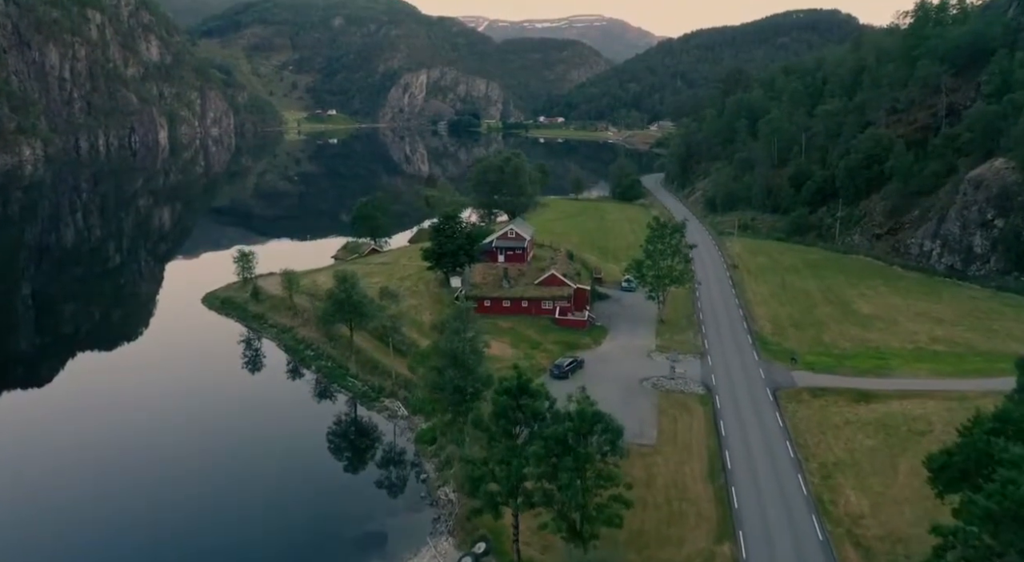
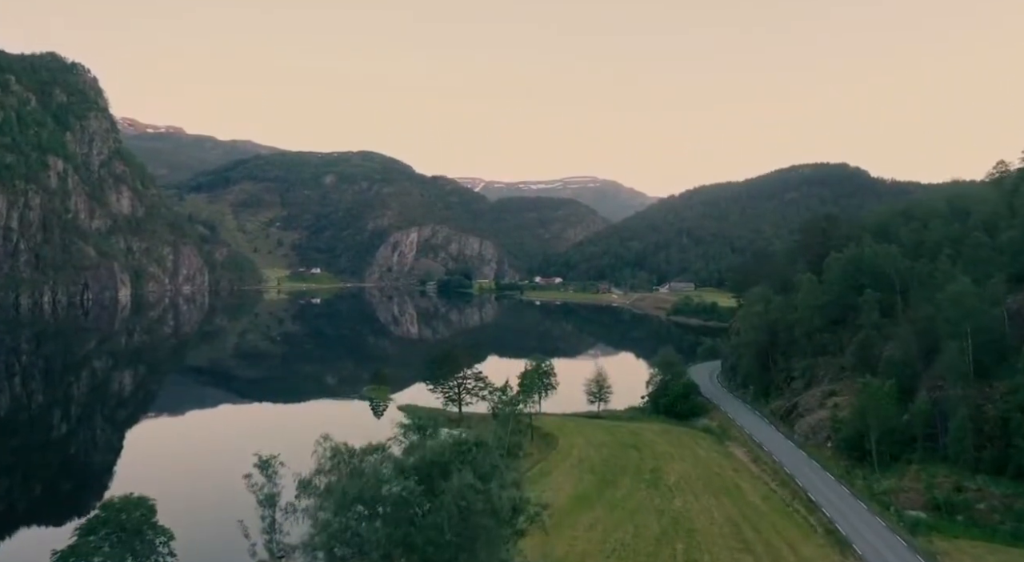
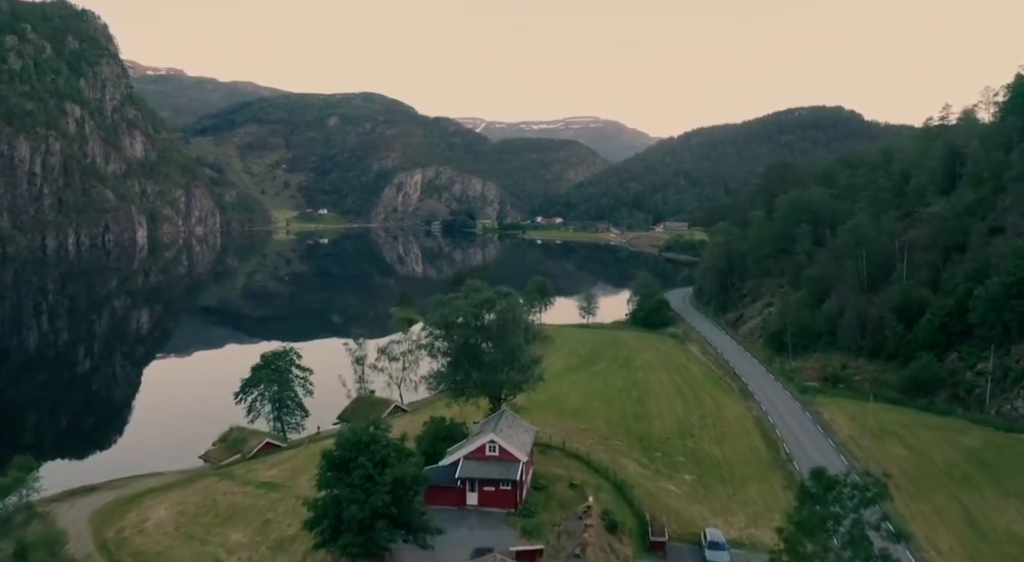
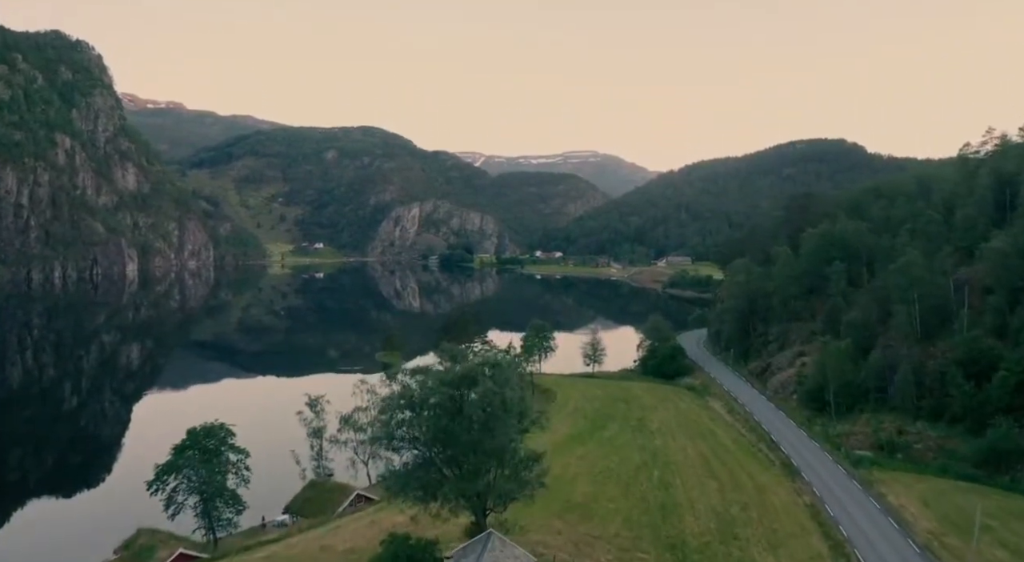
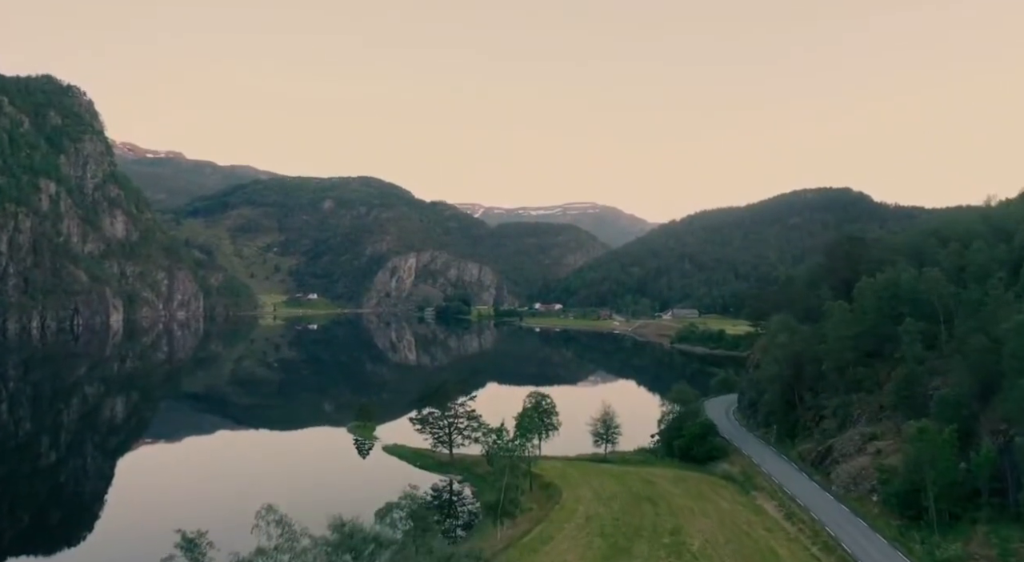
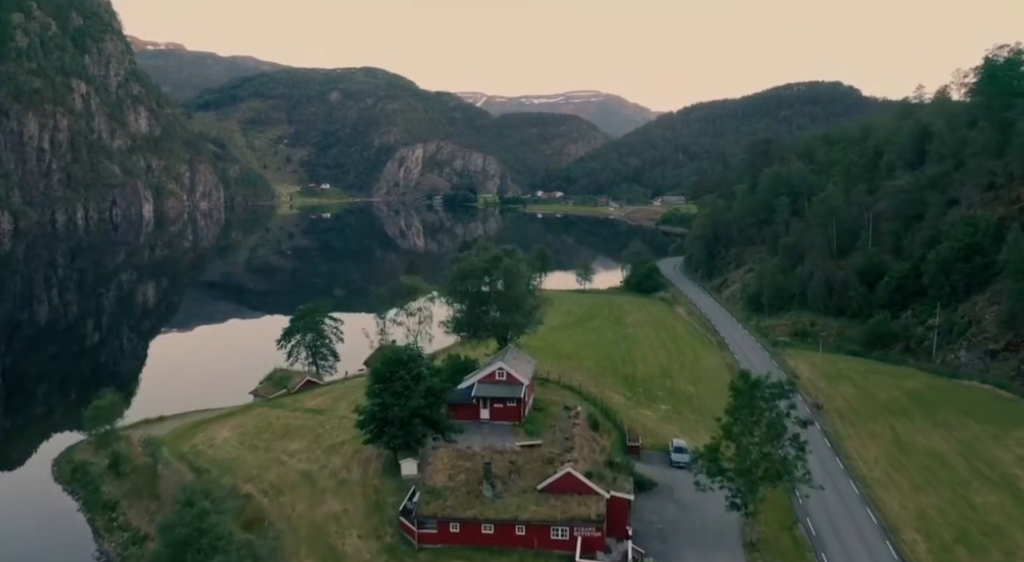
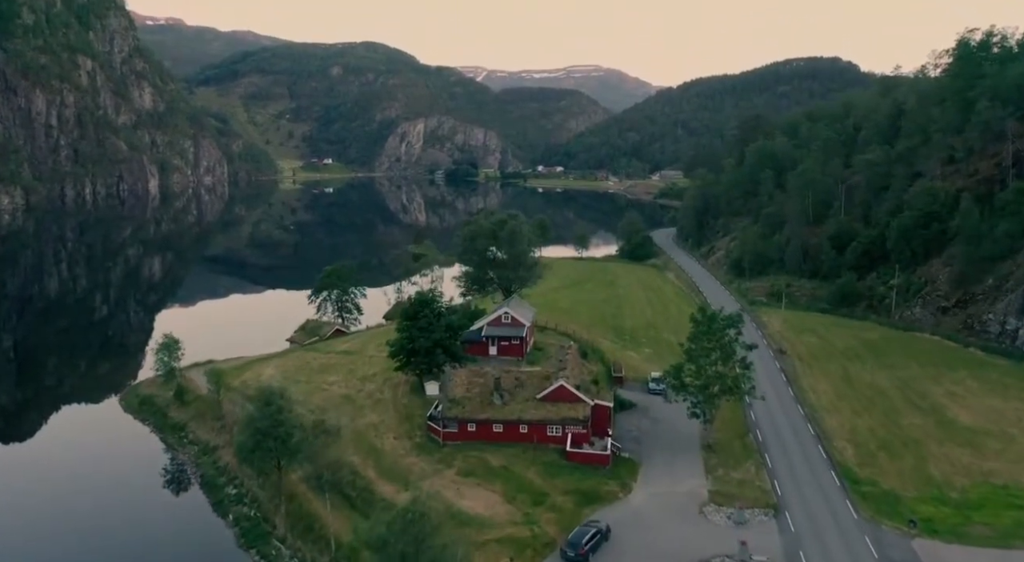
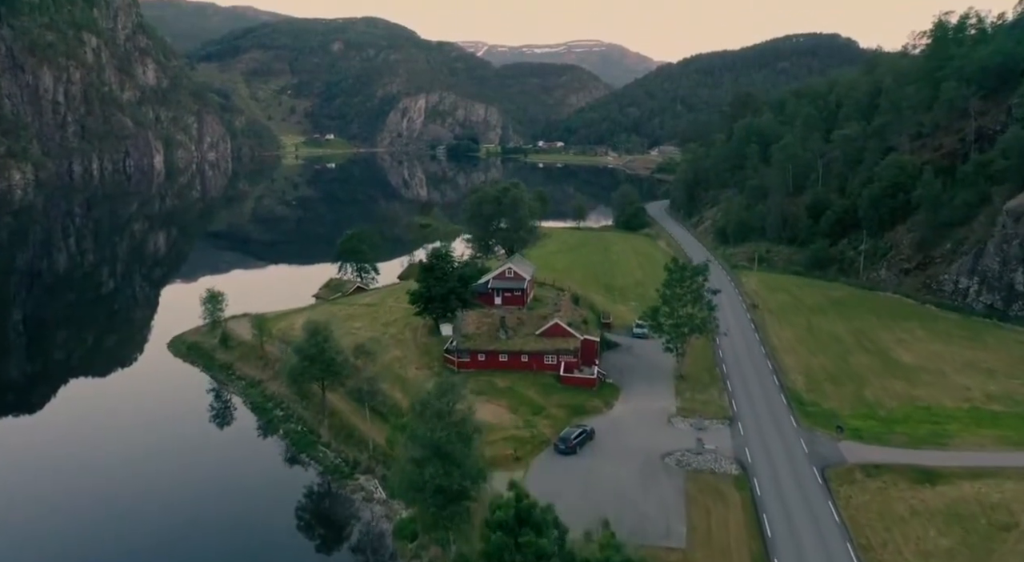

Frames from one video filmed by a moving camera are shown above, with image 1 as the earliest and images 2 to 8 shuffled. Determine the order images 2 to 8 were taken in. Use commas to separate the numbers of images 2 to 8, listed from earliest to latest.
8, 7, 6, 3, 4, 2, 5
